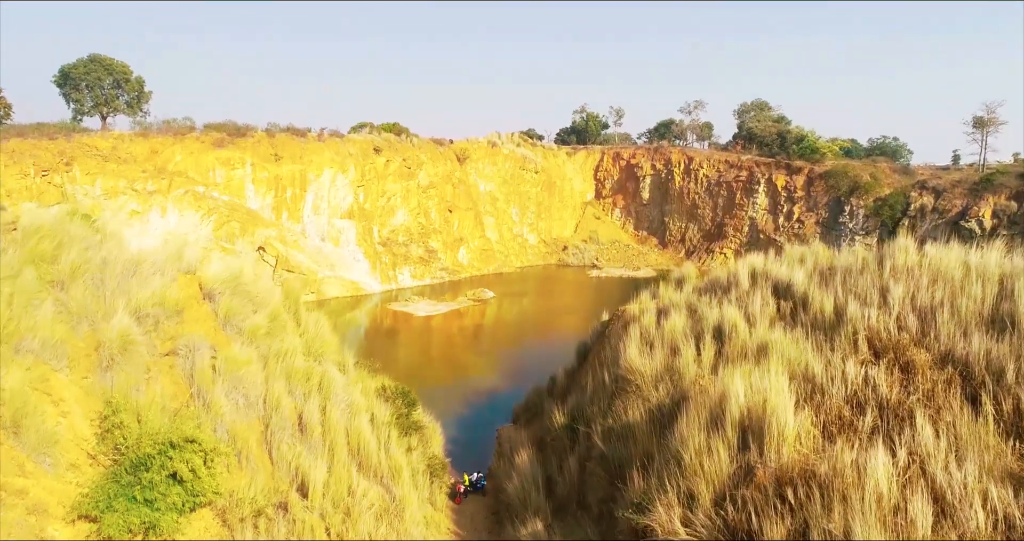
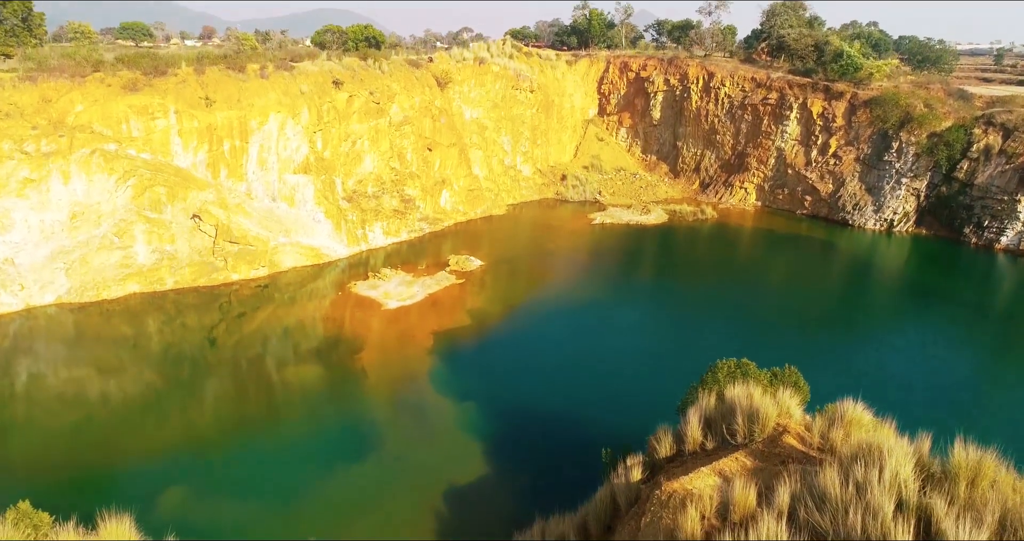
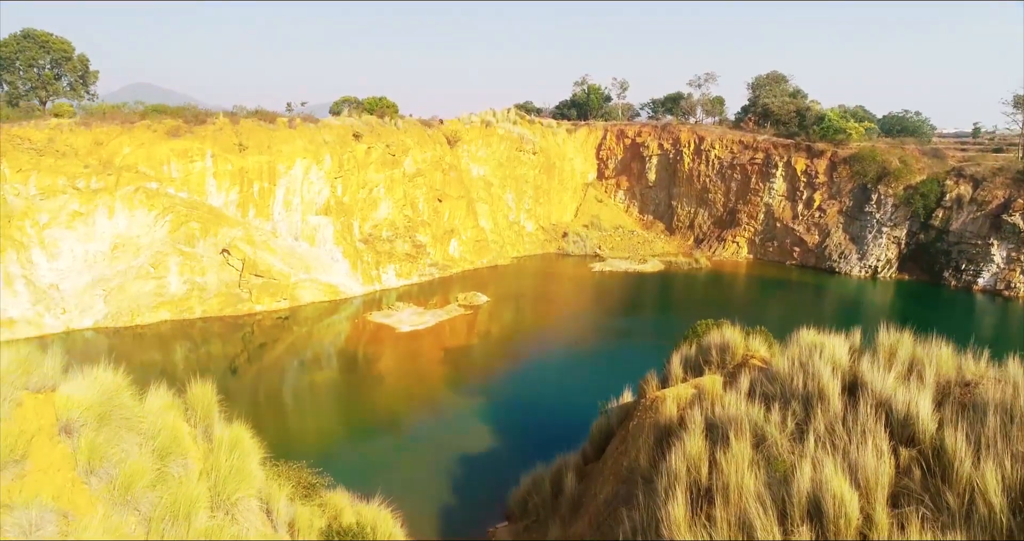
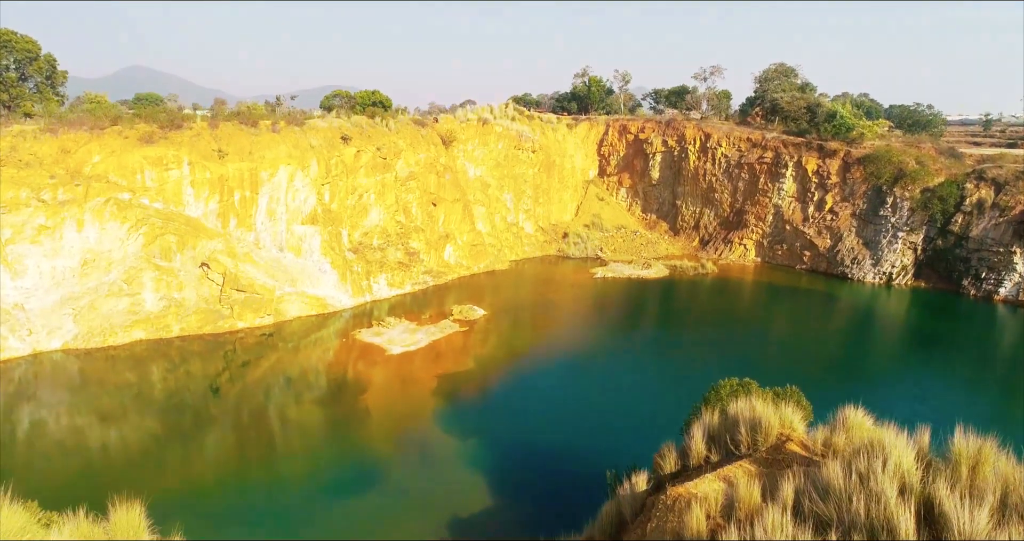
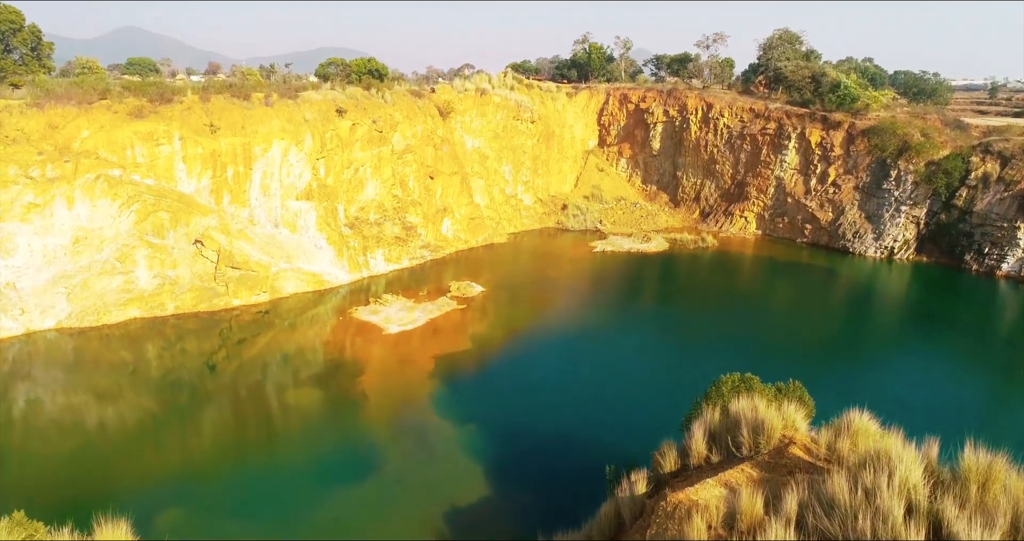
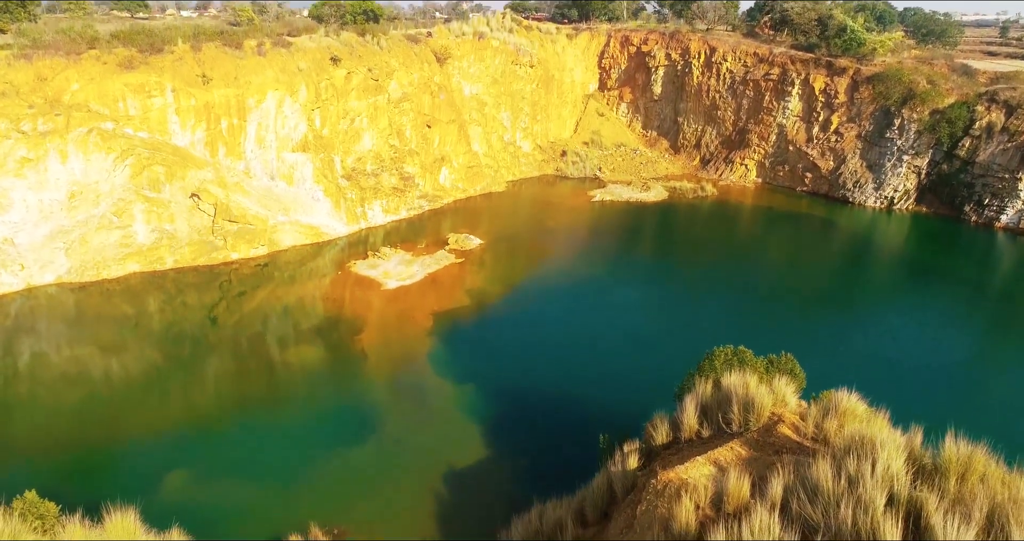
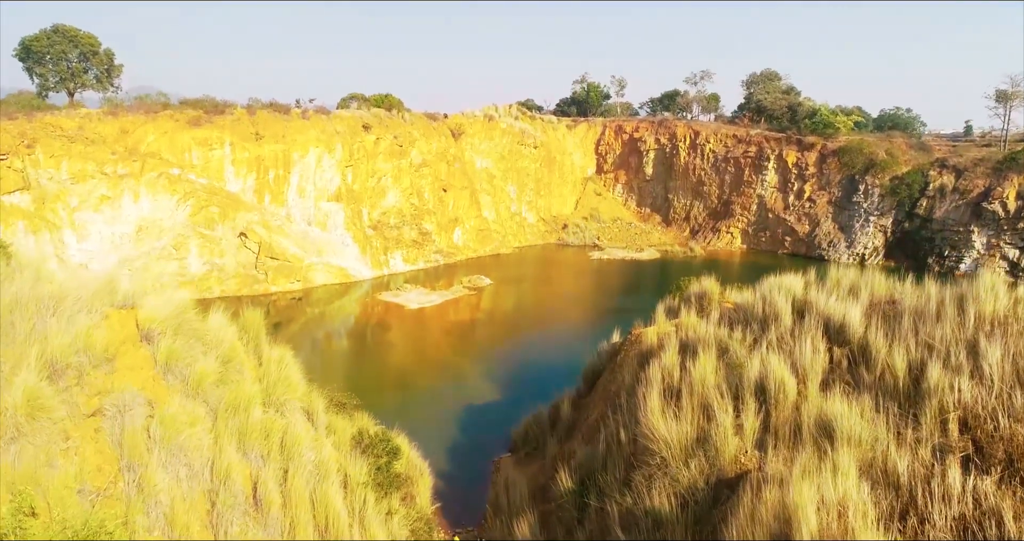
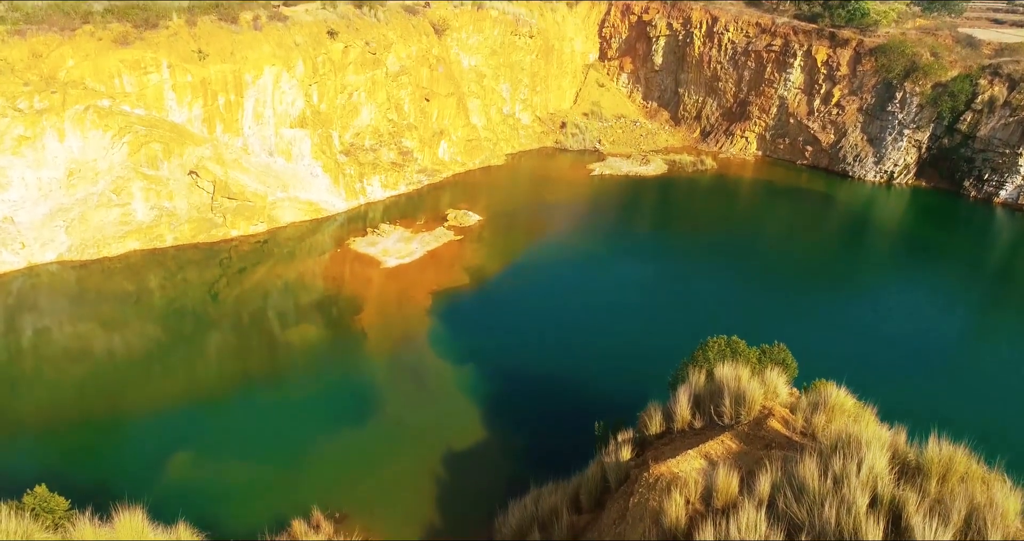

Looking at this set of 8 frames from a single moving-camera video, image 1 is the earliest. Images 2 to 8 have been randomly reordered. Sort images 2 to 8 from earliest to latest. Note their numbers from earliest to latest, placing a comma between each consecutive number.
7, 3, 4, 5, 2, 6, 8
